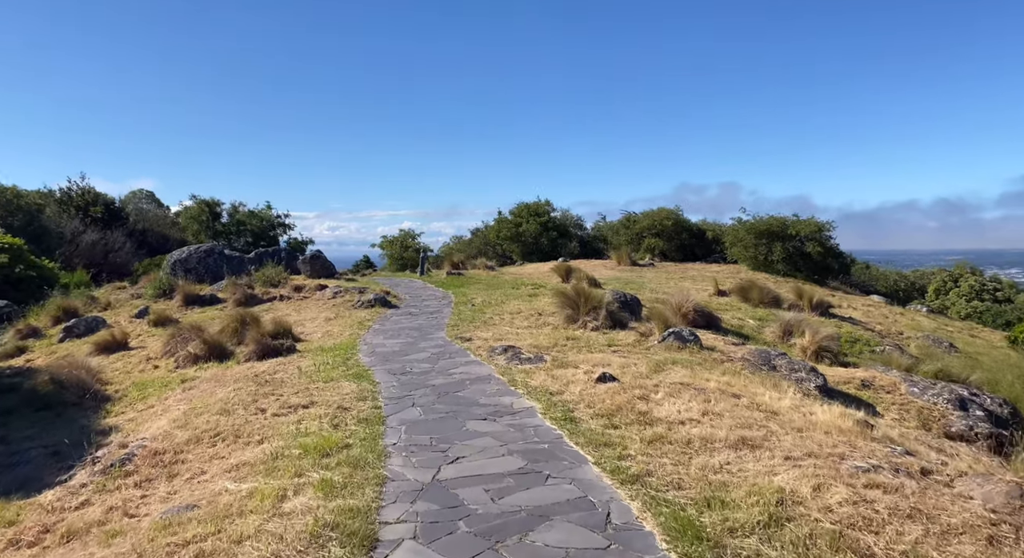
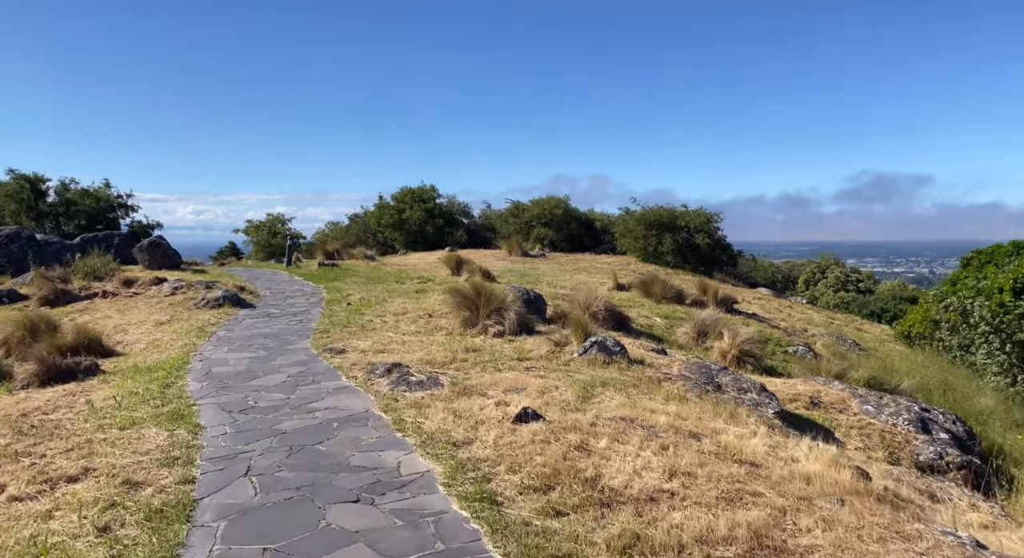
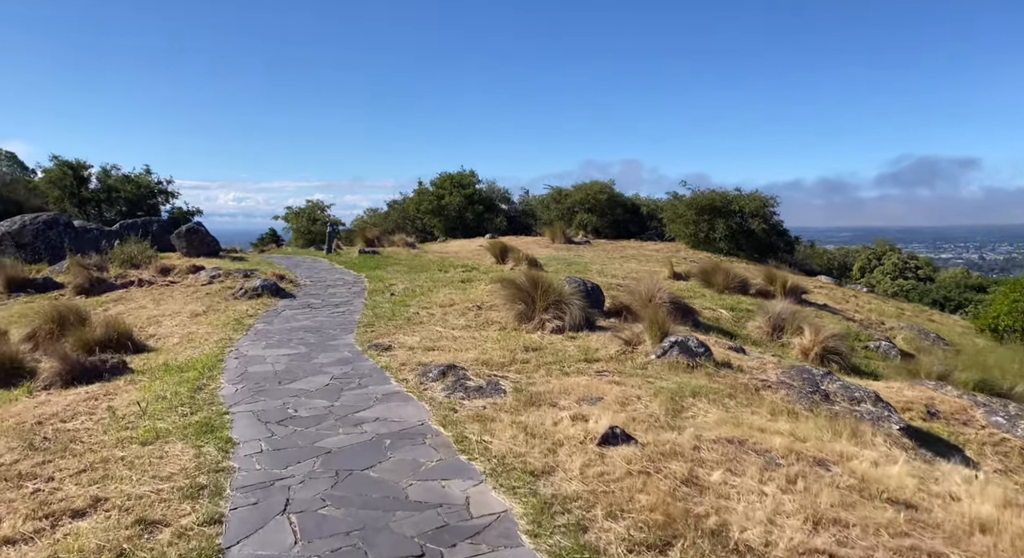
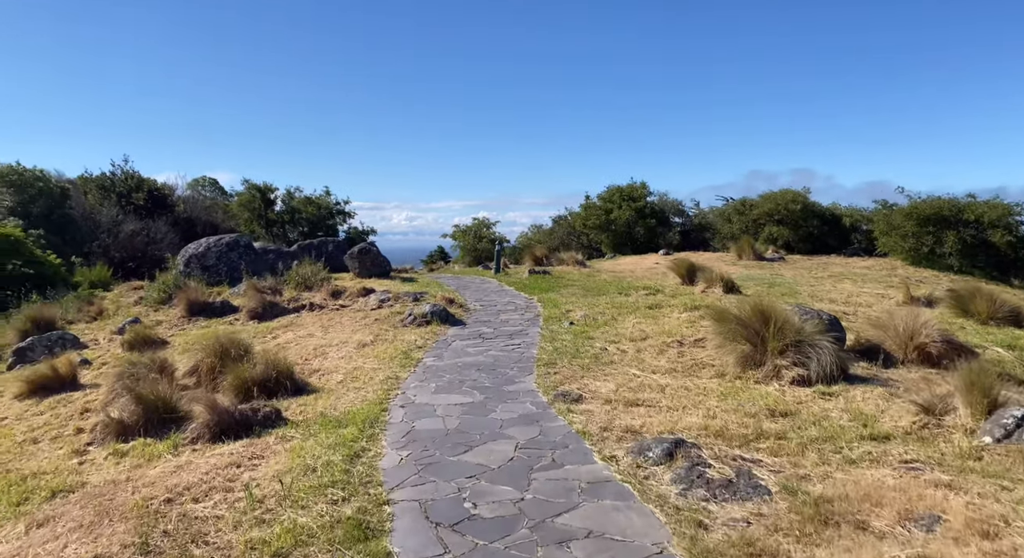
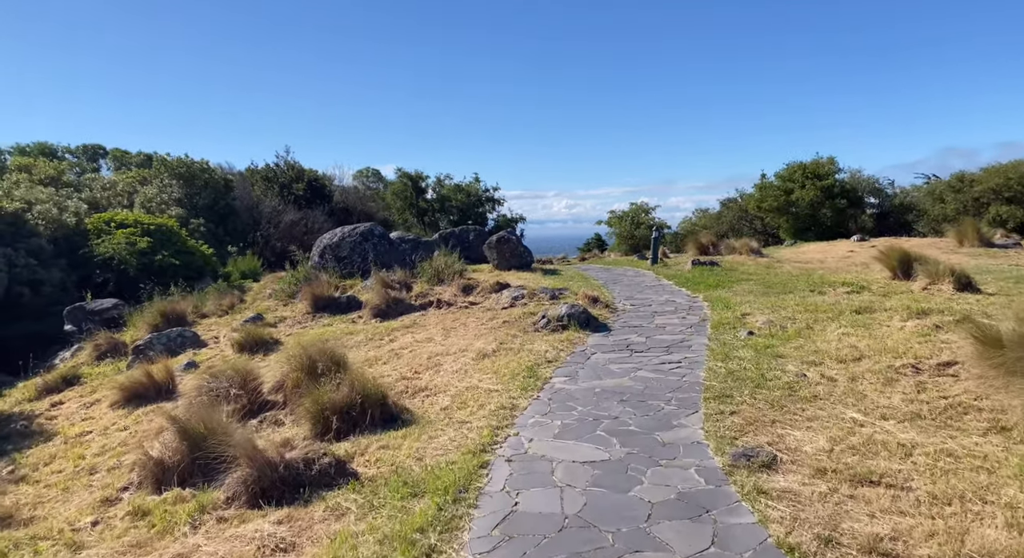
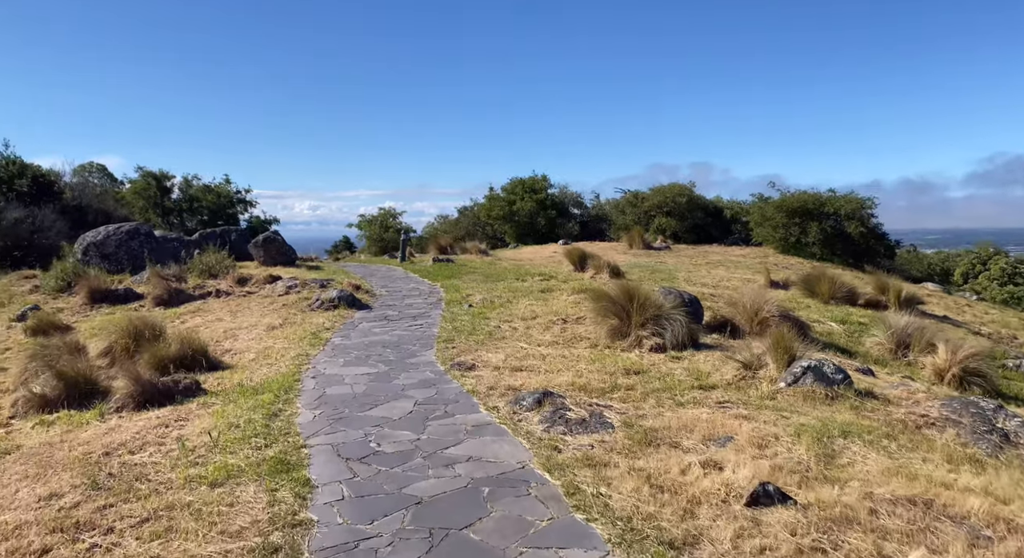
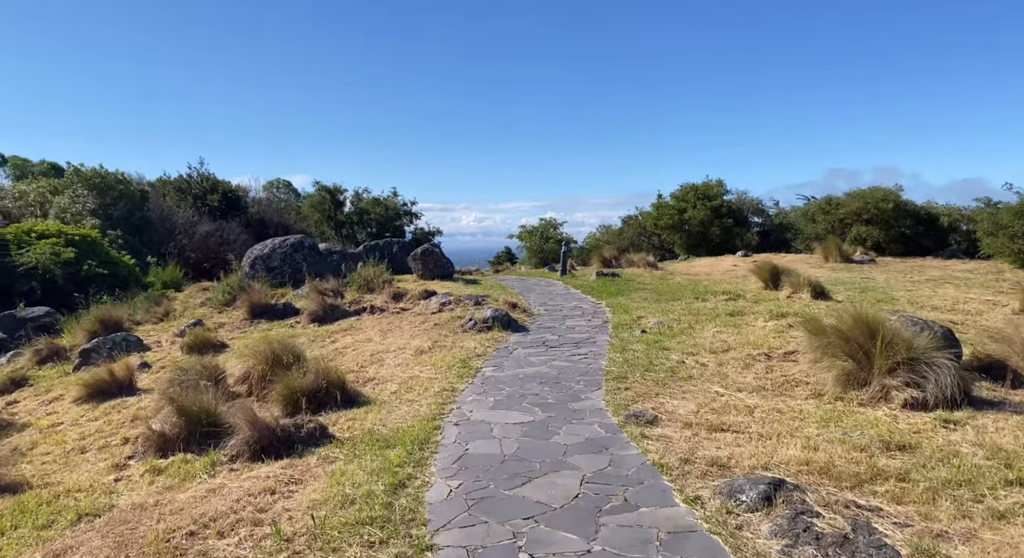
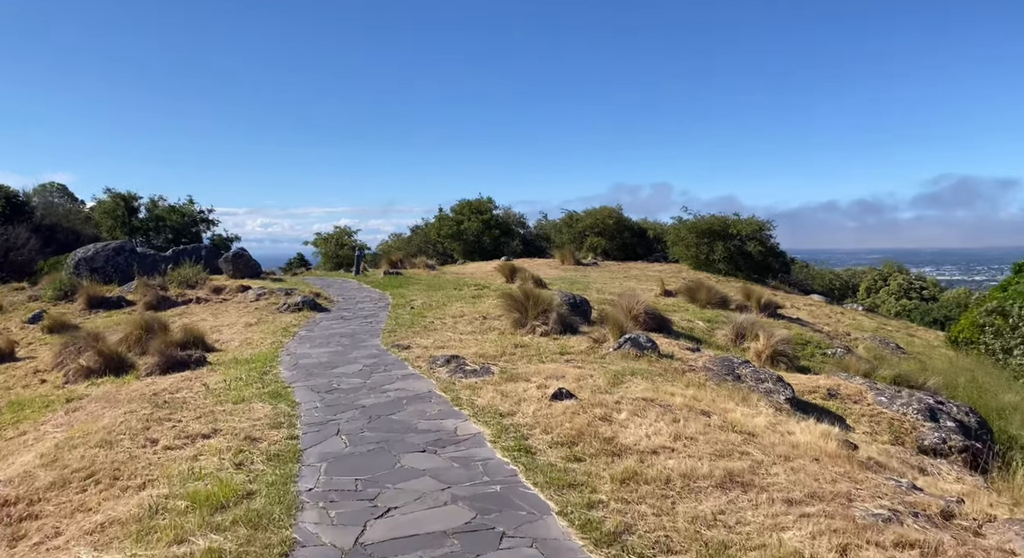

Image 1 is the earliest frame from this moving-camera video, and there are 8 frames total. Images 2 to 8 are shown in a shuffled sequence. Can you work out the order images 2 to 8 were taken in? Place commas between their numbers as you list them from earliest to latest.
8, 2, 3, 6, 4, 7, 5
